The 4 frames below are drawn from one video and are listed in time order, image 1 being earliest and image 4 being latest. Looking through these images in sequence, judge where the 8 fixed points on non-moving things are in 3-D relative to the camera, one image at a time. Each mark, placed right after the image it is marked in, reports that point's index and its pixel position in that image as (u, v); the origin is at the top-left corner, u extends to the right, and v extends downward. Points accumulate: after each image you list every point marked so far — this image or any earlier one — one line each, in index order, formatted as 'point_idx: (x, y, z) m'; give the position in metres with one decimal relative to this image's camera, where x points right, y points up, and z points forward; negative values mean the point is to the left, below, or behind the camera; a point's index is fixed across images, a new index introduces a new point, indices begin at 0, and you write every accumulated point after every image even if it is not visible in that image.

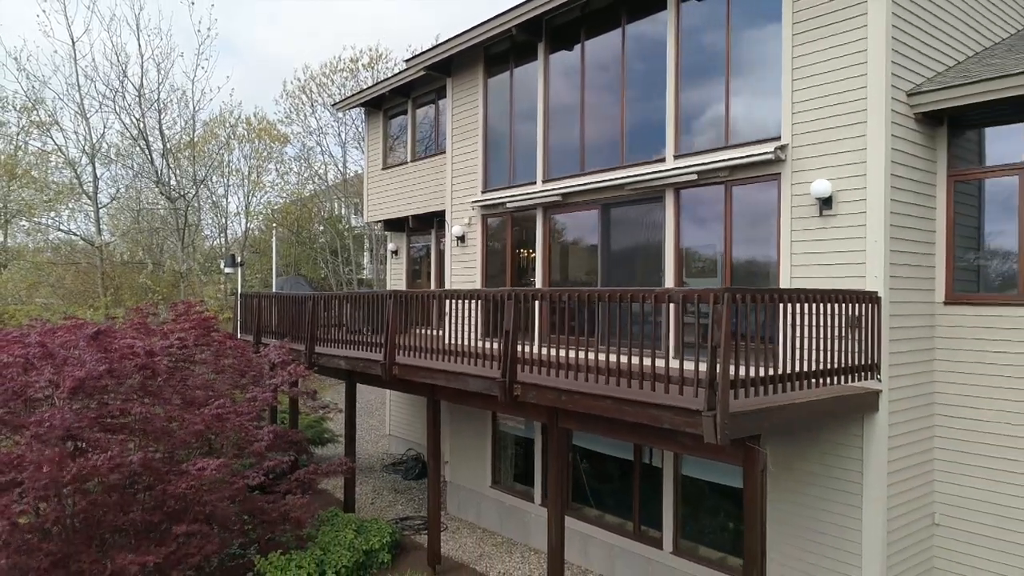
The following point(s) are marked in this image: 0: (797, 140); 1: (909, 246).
0: (+2.8, +1.5, +5.9) m
1: (+3.7, +0.4, +5.6) m
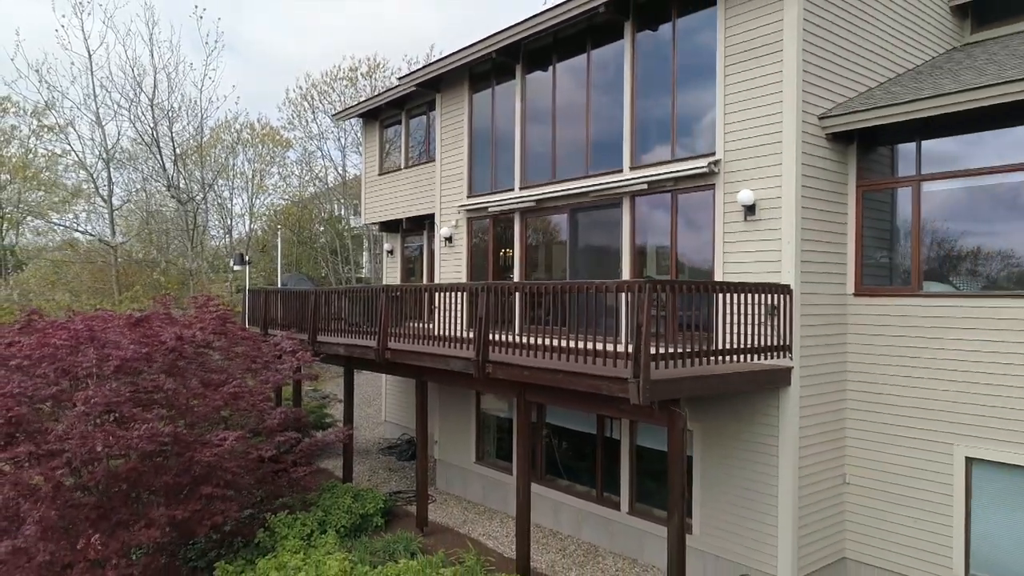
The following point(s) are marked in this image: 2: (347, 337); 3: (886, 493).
0: (+2.5, +1.5, +6.9) m
1: (+3.4, +0.5, +6.6) m
2: (-2.7, -0.8, +9.7) m
3: (+4.1, -2.2, +6.6) m
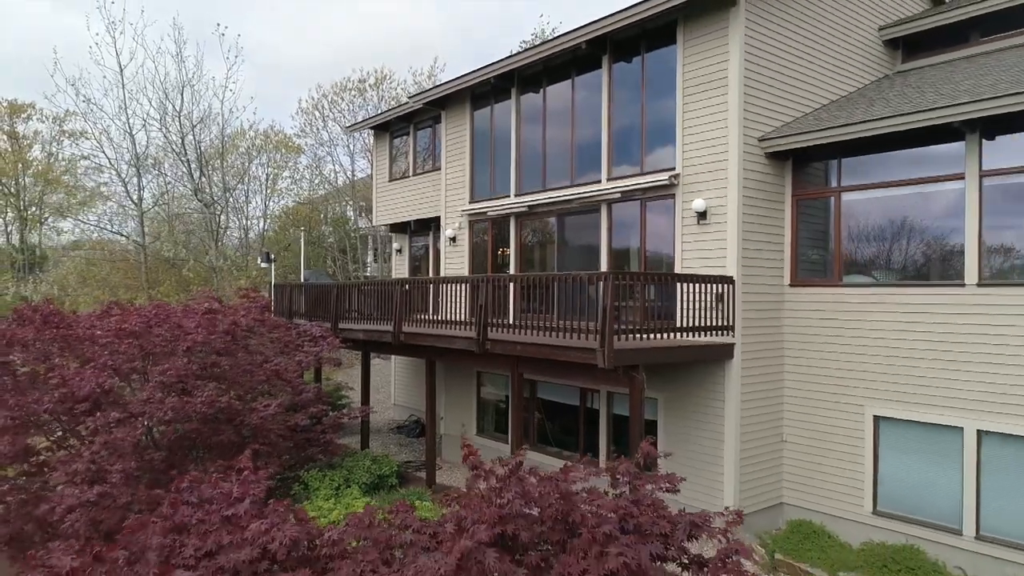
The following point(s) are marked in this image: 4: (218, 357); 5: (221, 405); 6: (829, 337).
0: (+2.4, +1.6, +8.3) m
1: (+3.3, +0.6, +8.0) m
2: (-2.7, -0.7, +11.1) m
3: (+4.0, -2.1, +8.0) m
4: (-4.3, -1.0, +8.7) m
5: (-4.0, -1.6, +8.3) m
6: (+4.2, -0.6, +8.0) m
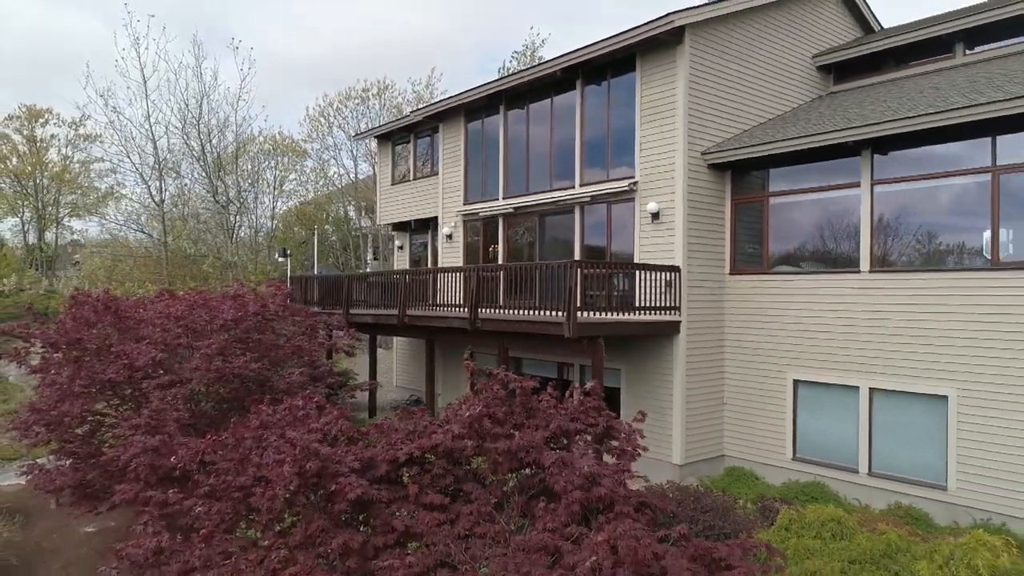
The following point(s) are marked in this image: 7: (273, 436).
0: (+2.2, +1.8, +10.0) m
1: (+3.1, +0.8, +9.7) m
2: (-3.0, -0.5, +12.8) m
3: (+3.8, -1.9, +9.7) m
4: (-4.5, -0.8, +10.3) m
5: (-4.2, -1.4, +9.9) m
6: (+4.0, -0.5, +9.6) m
7: (-1.9, -1.2, +4.8) m
